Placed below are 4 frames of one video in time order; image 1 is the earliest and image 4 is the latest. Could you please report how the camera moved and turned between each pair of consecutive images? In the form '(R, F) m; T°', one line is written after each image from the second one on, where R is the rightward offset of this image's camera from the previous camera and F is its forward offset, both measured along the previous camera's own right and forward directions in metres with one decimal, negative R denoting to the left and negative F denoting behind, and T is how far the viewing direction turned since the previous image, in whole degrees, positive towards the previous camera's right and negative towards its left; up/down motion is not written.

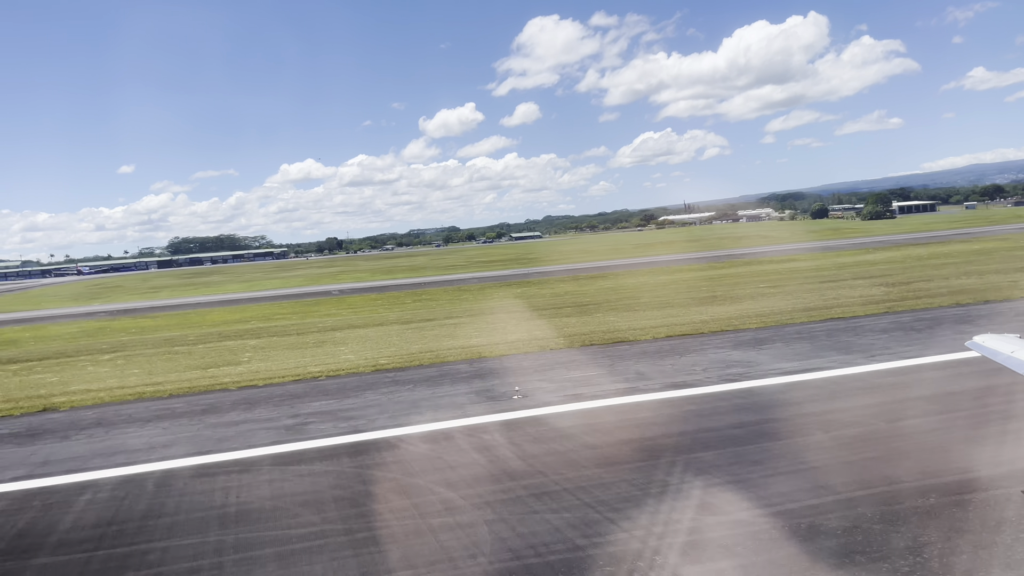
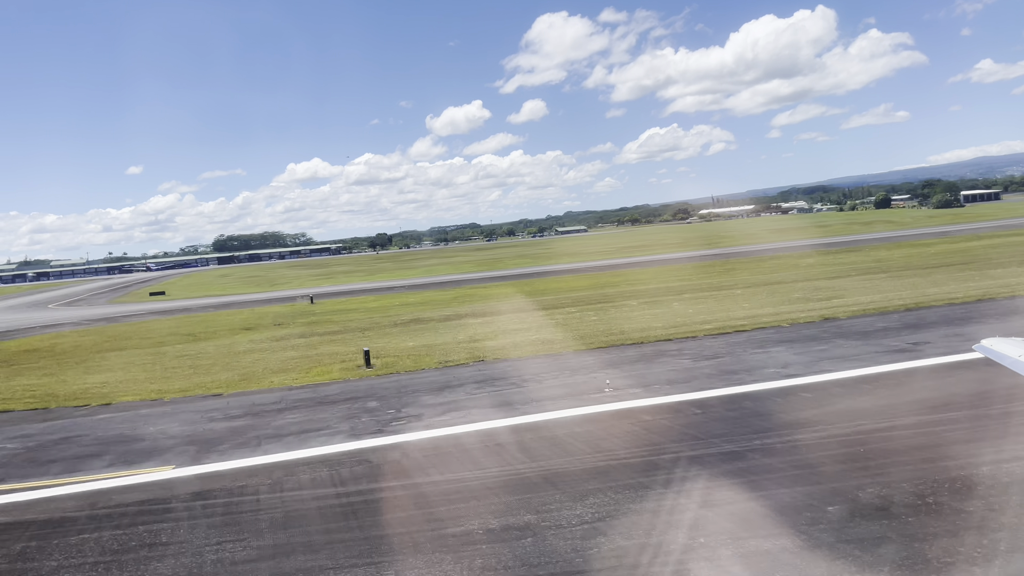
(-10.1, +1.0) m; 0°
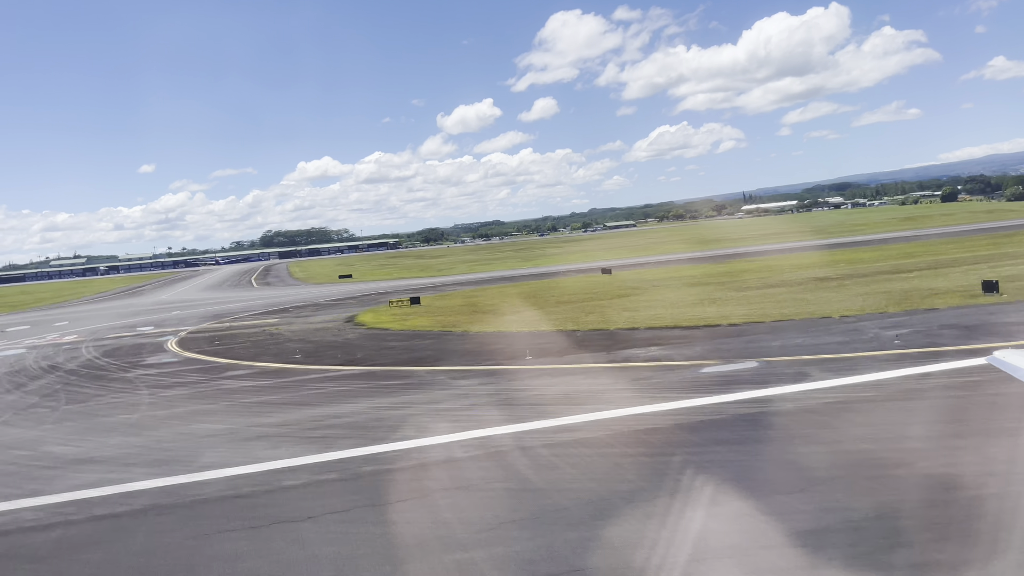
(-1.9, -0.2) m; -1°
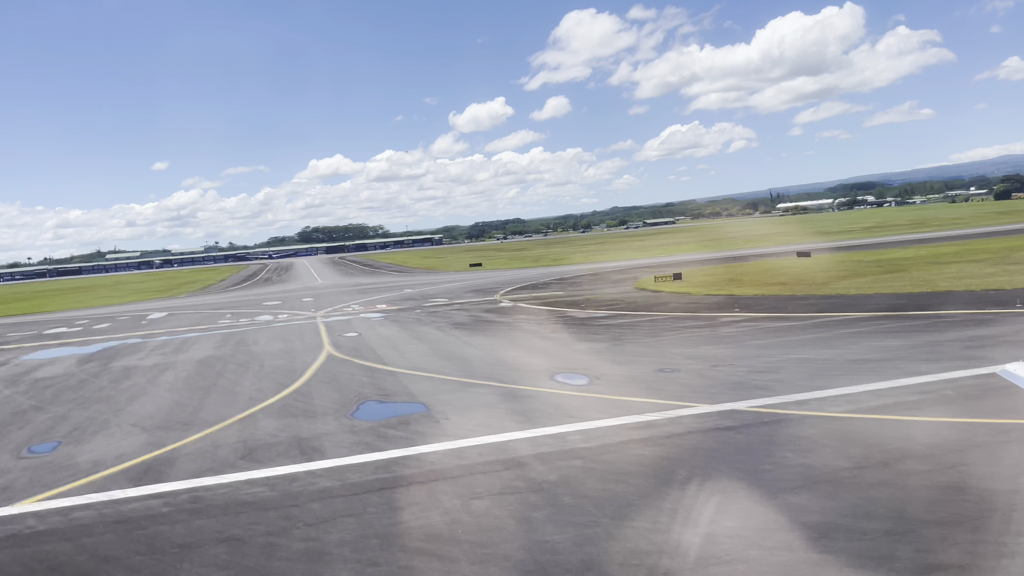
(-6.0, -1.2) m; -1°
